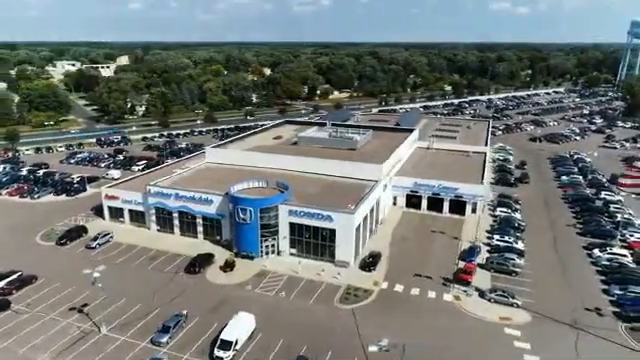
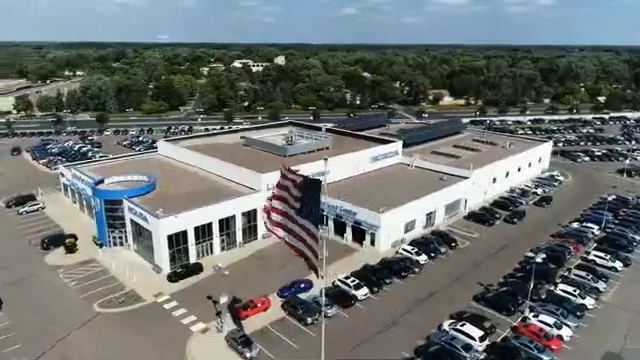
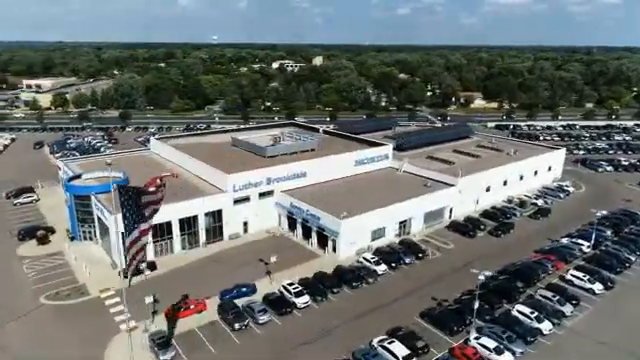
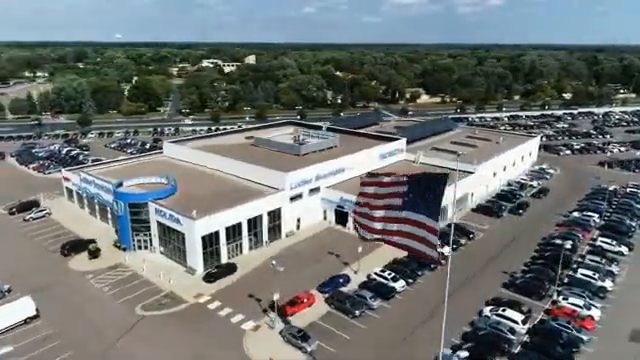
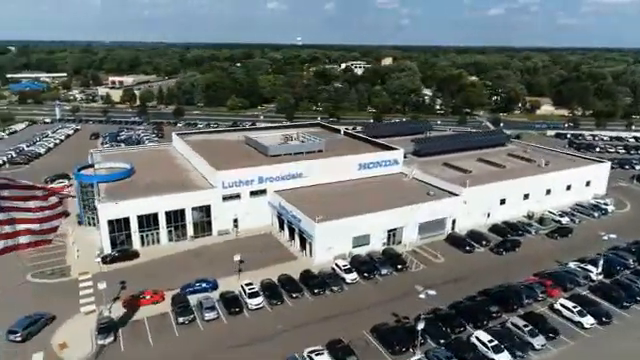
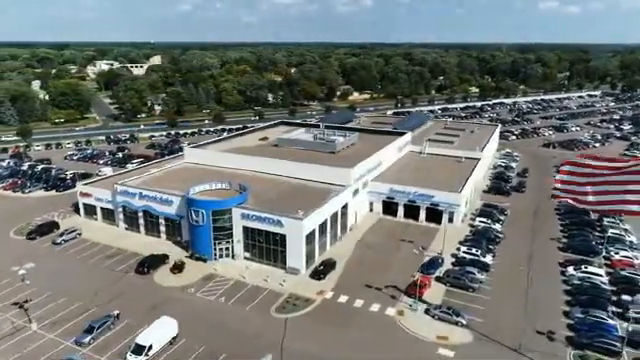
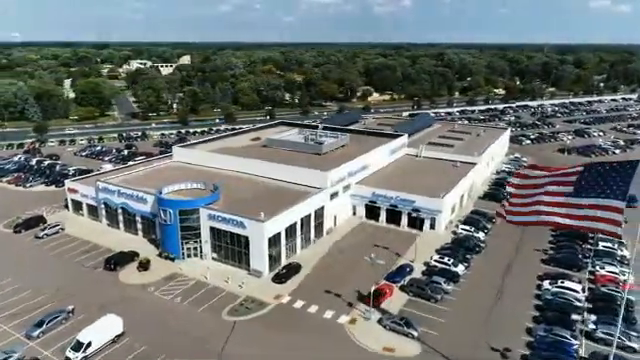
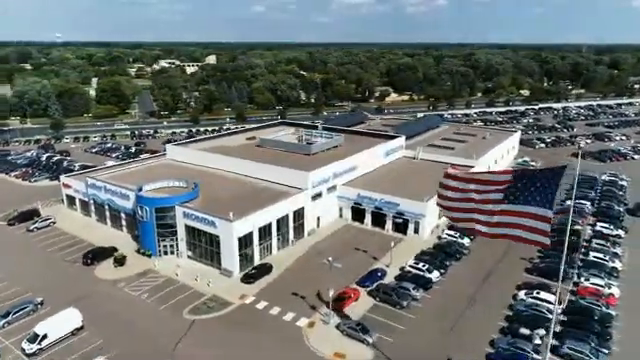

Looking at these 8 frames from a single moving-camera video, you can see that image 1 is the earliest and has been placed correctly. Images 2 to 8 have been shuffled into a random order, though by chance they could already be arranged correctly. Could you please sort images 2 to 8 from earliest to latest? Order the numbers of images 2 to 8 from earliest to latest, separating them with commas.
6, 7, 8, 4, 2, 3, 5
